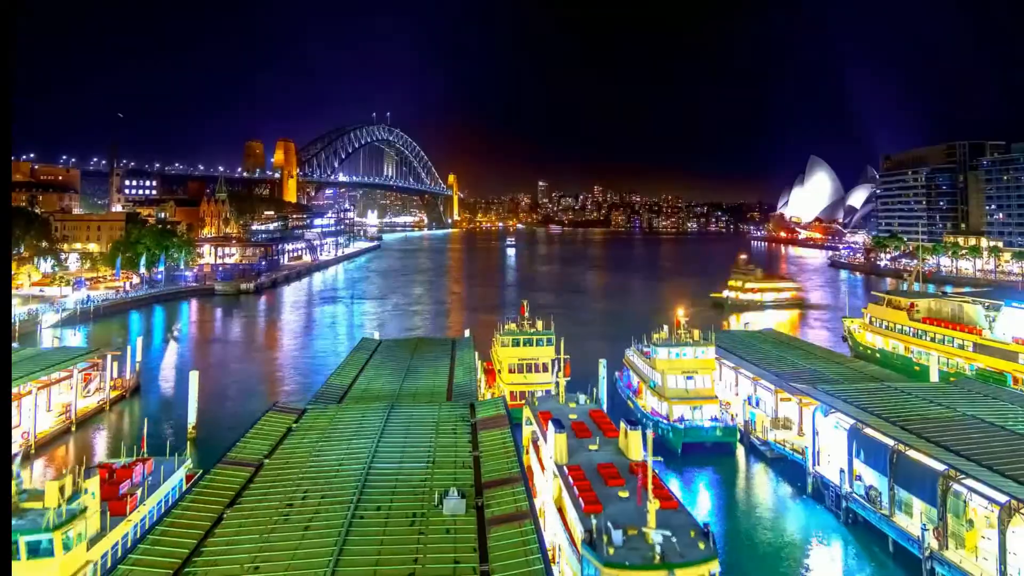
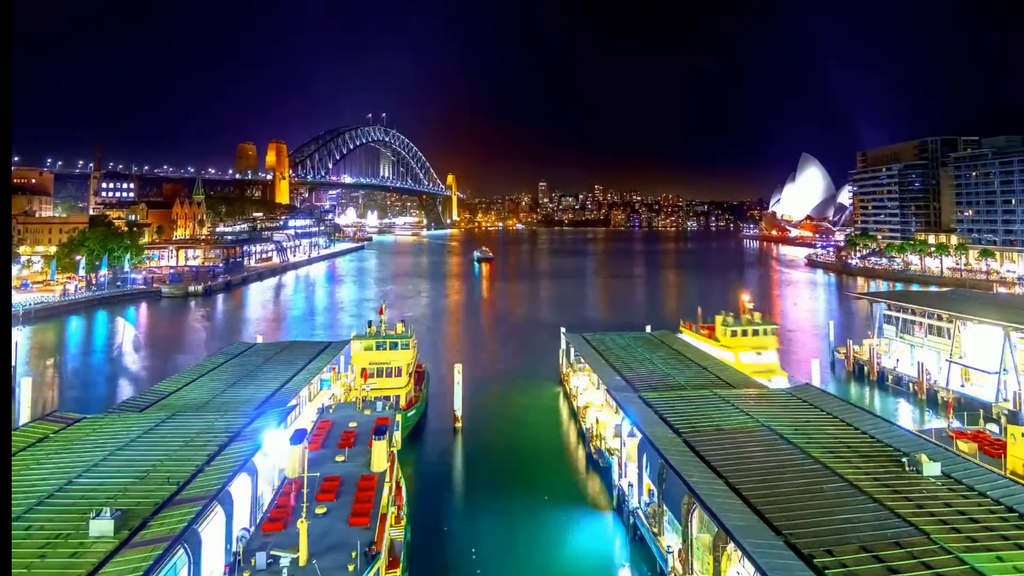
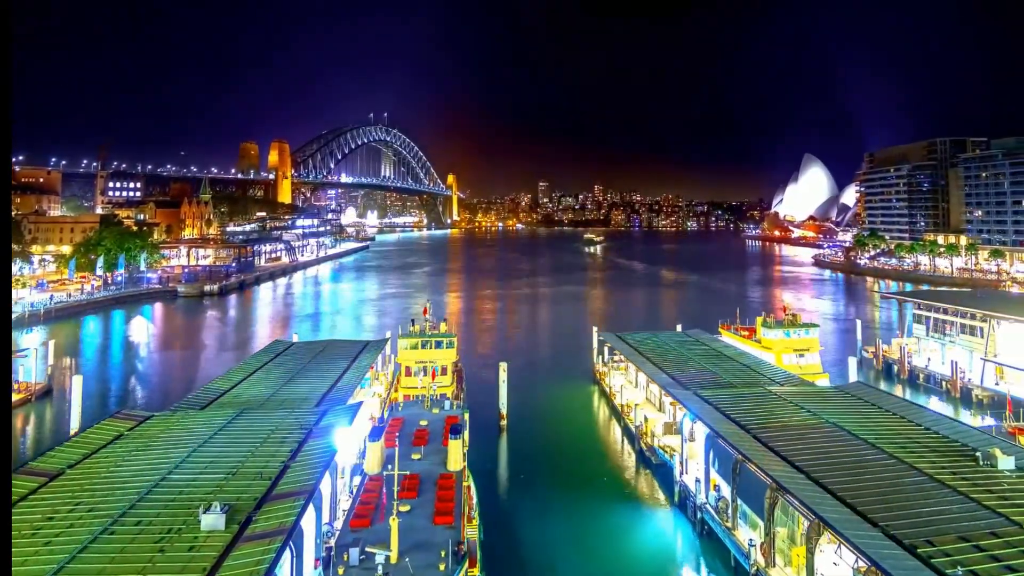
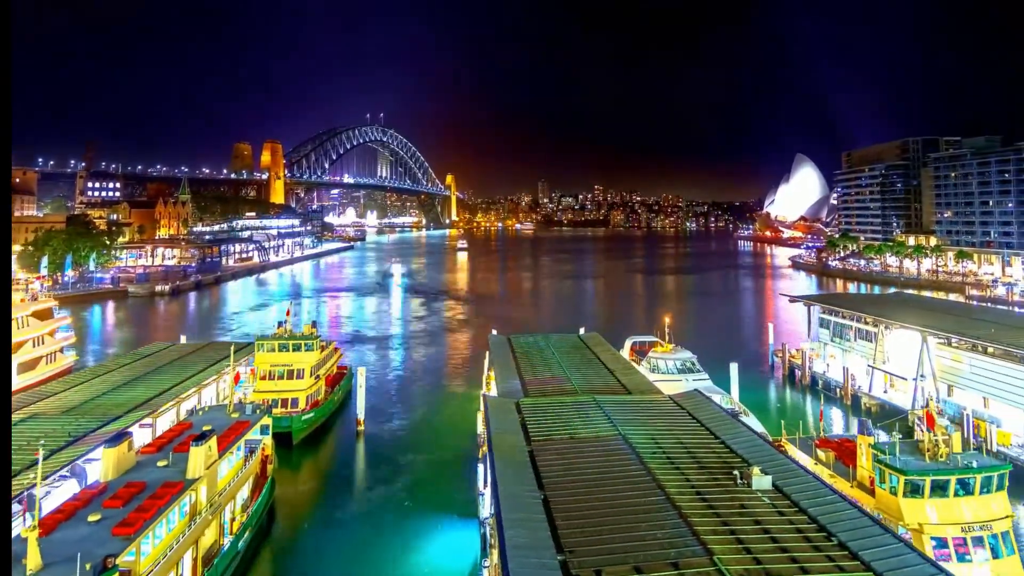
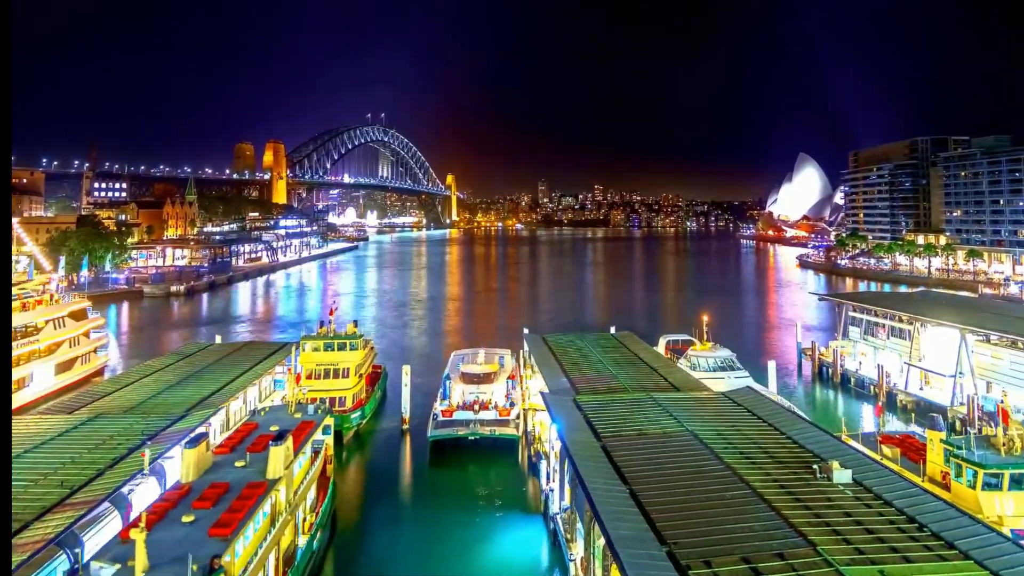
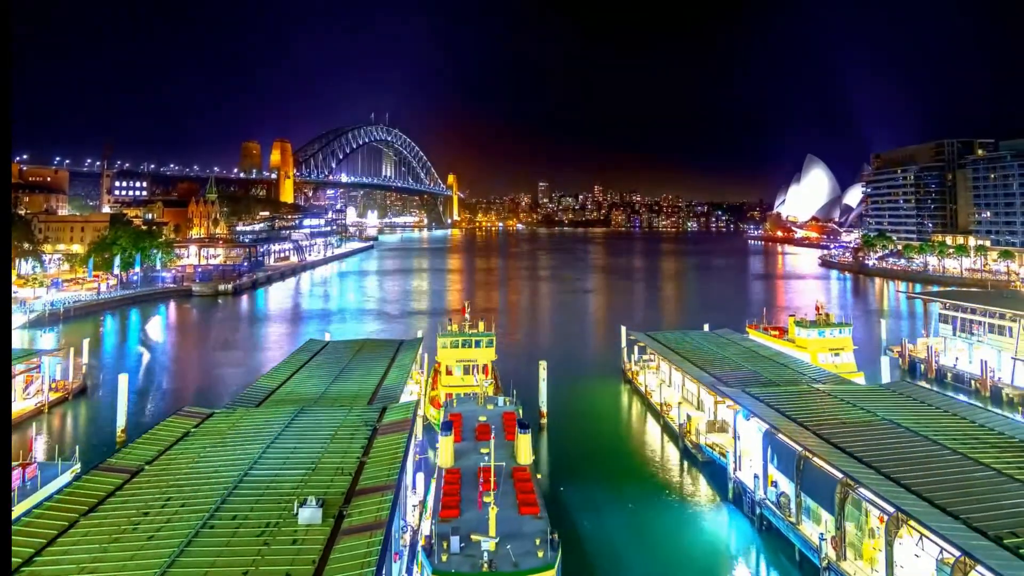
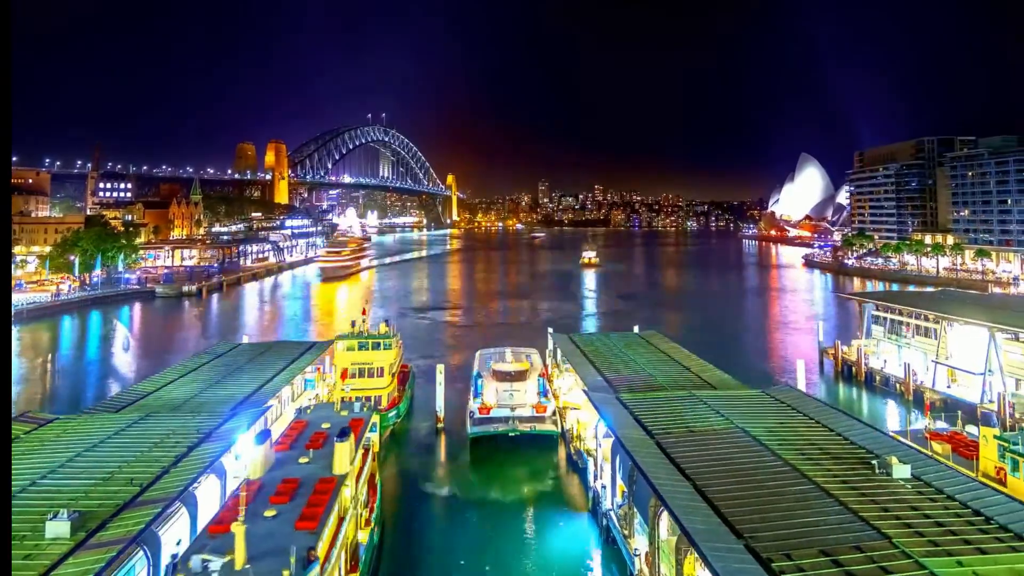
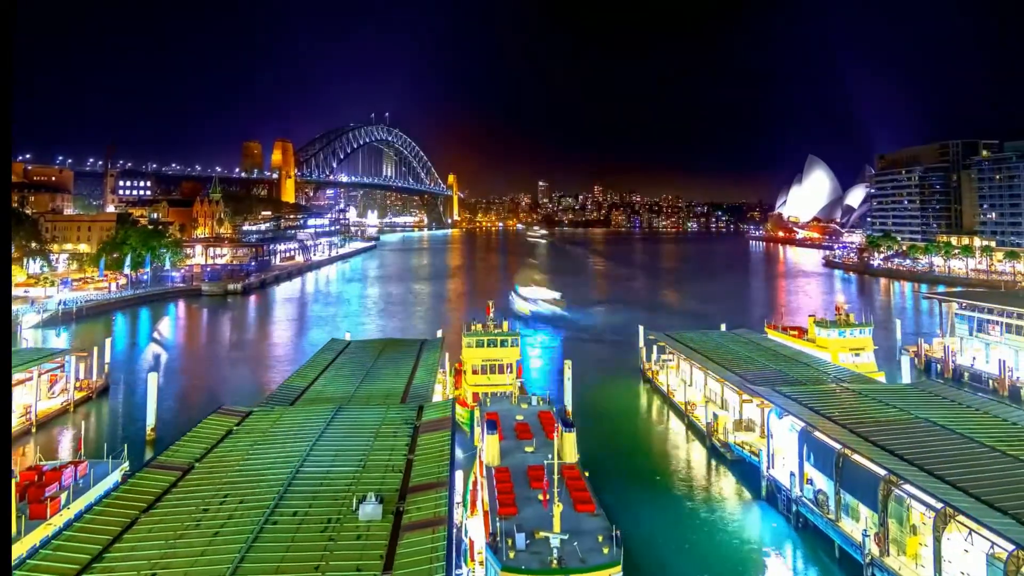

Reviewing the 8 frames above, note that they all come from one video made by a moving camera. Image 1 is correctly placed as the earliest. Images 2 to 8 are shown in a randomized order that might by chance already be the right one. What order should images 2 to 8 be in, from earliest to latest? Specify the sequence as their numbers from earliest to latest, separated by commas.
8, 6, 3, 2, 7, 5, 4
